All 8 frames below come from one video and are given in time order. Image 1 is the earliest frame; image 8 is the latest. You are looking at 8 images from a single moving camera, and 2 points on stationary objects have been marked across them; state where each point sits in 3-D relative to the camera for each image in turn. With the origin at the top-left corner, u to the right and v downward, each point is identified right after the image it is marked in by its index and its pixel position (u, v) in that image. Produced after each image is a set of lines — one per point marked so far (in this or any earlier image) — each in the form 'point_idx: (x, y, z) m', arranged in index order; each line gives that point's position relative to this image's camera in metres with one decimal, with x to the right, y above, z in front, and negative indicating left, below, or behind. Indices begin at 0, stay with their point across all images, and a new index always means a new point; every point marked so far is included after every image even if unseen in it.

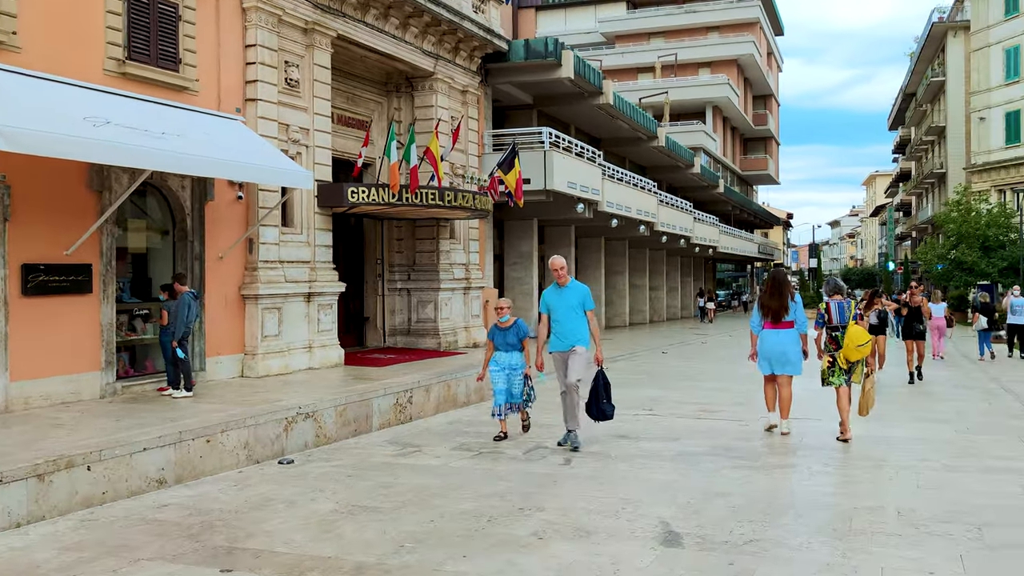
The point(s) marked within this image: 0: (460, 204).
0: (-1.0, +1.7, +18.8) m
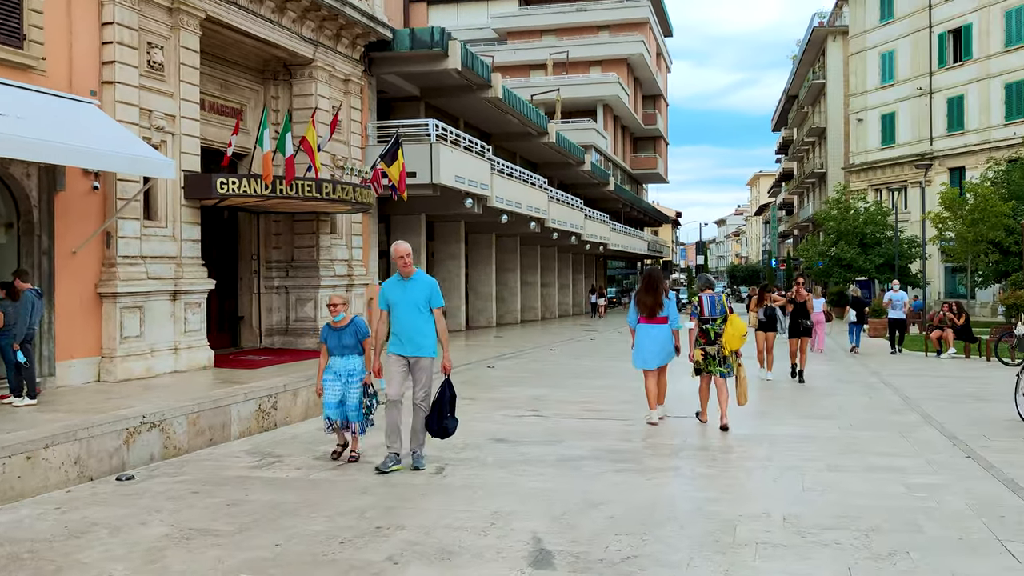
0: (-3.2, +1.7, +17.9) m
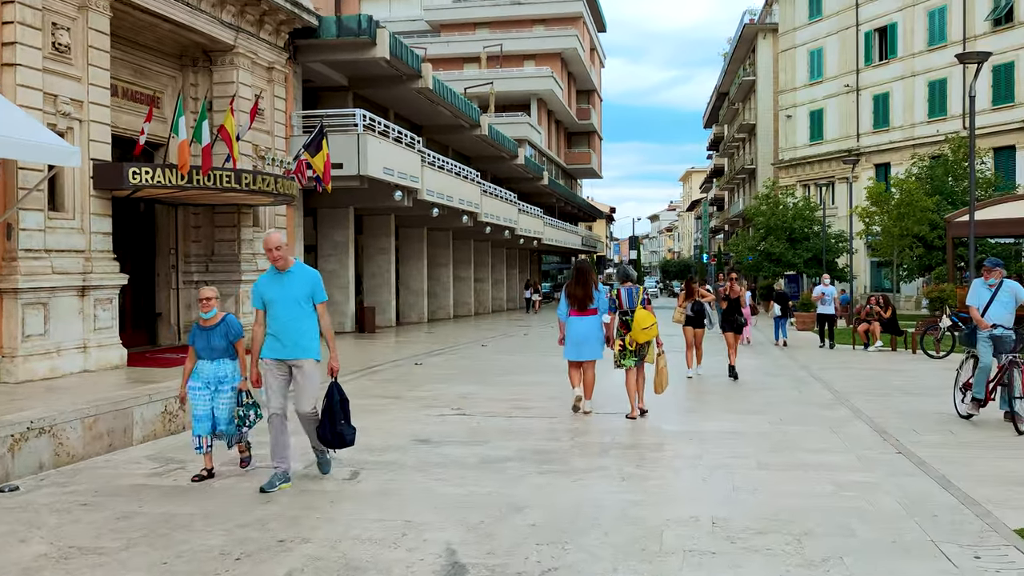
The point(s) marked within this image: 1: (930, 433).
0: (-4.5, +1.8, +17.3) m
1: (+3.8, -1.3, +8.6) m
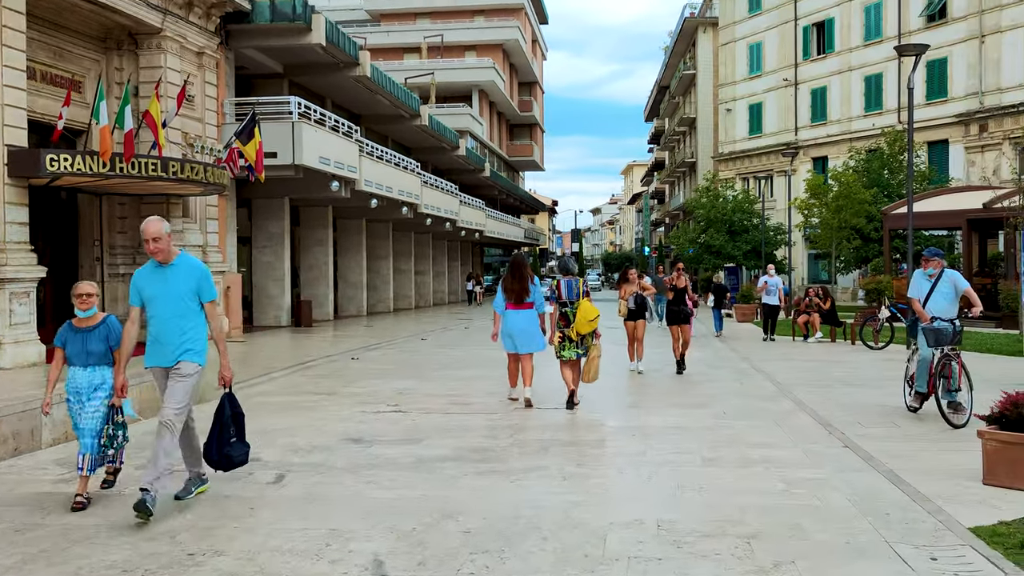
0: (-5.6, +1.9, +16.6) m
1: (+3.2, -1.2, +8.5) m
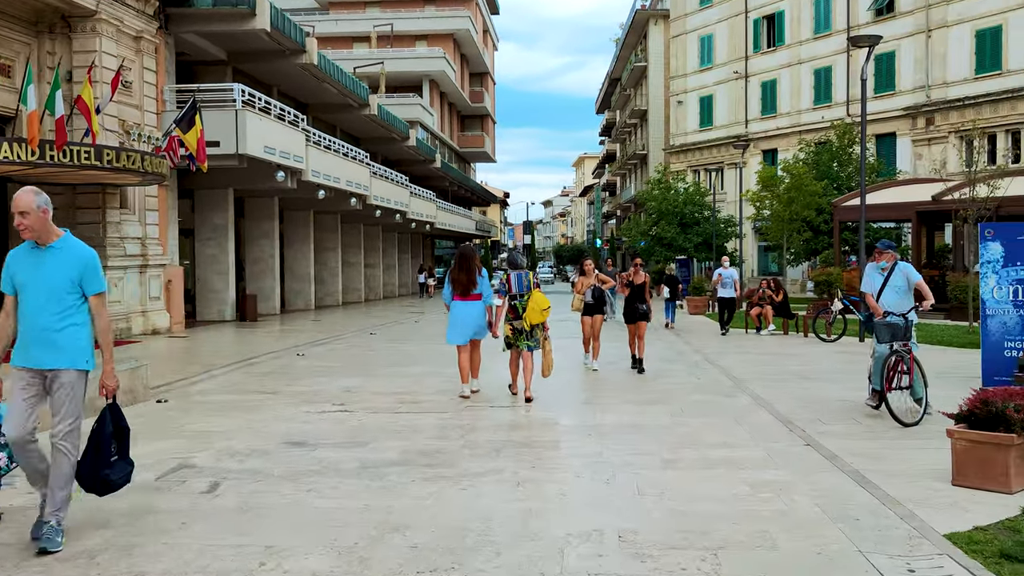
0: (-6.4, +2.0, +15.9) m
1: (+2.8, -1.2, +8.3) m
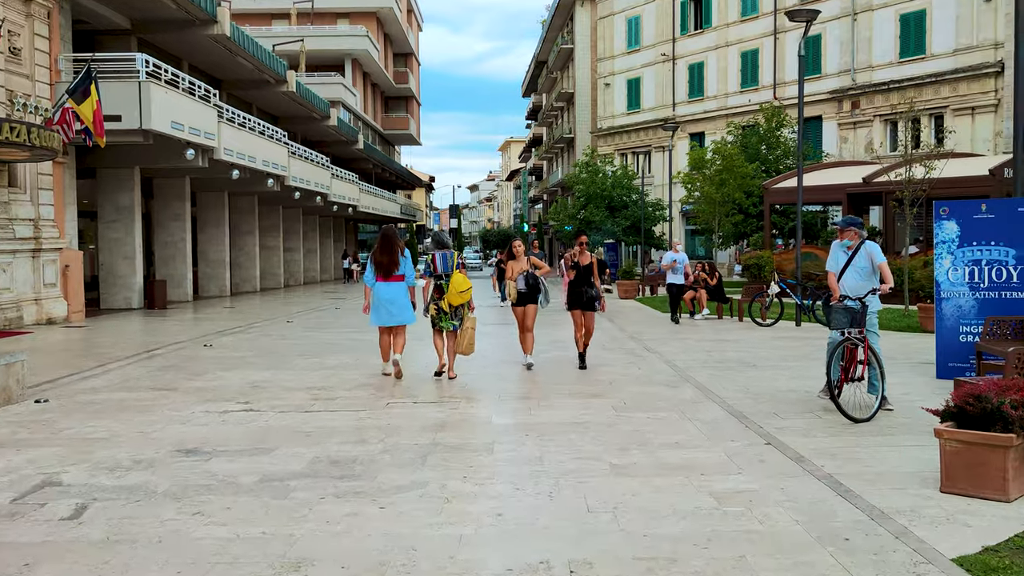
0: (-7.5, +2.3, +14.5) m
1: (+2.2, -1.0, +7.6) m
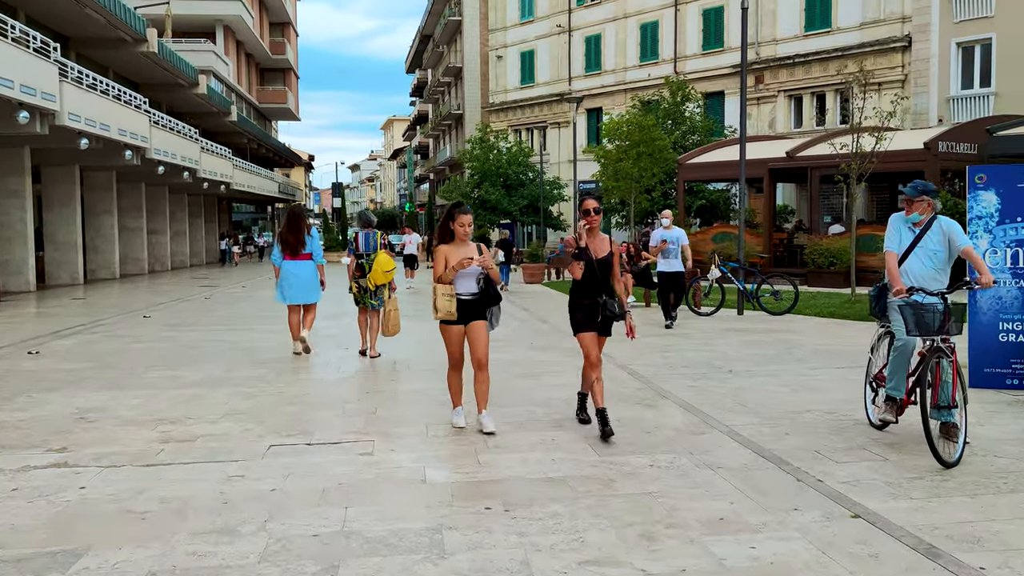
0: (-8.6, +2.3, +11.0) m
1: (+1.9, -1.0, +5.5) m
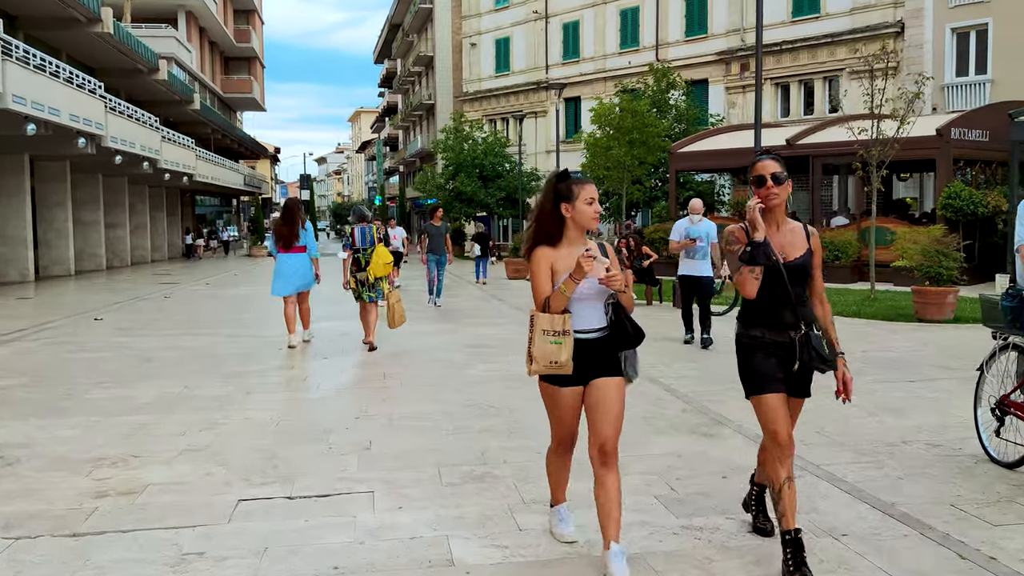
0: (-8.6, +2.3, +9.3) m
1: (+2.1, -1.0, +4.1) m
